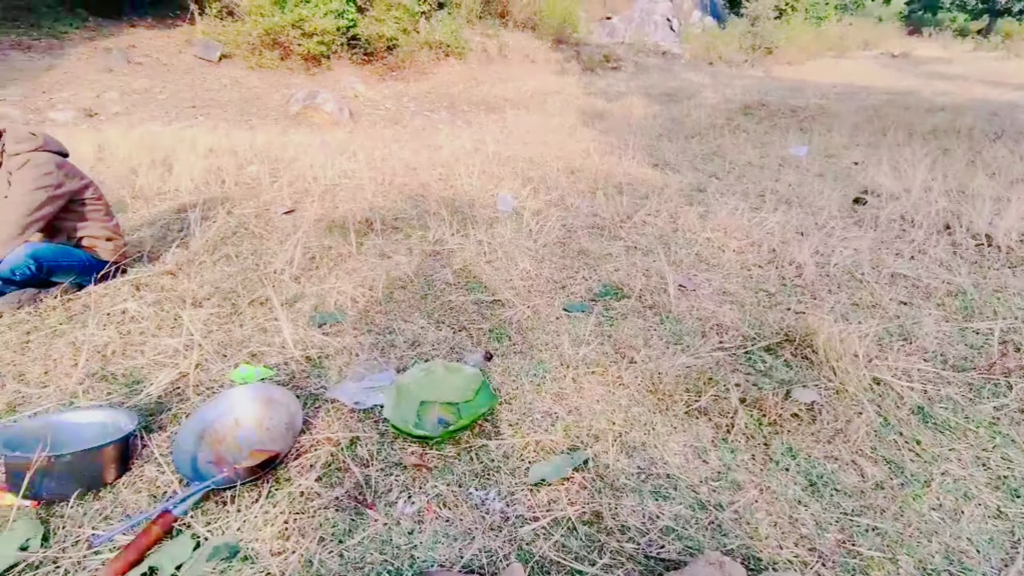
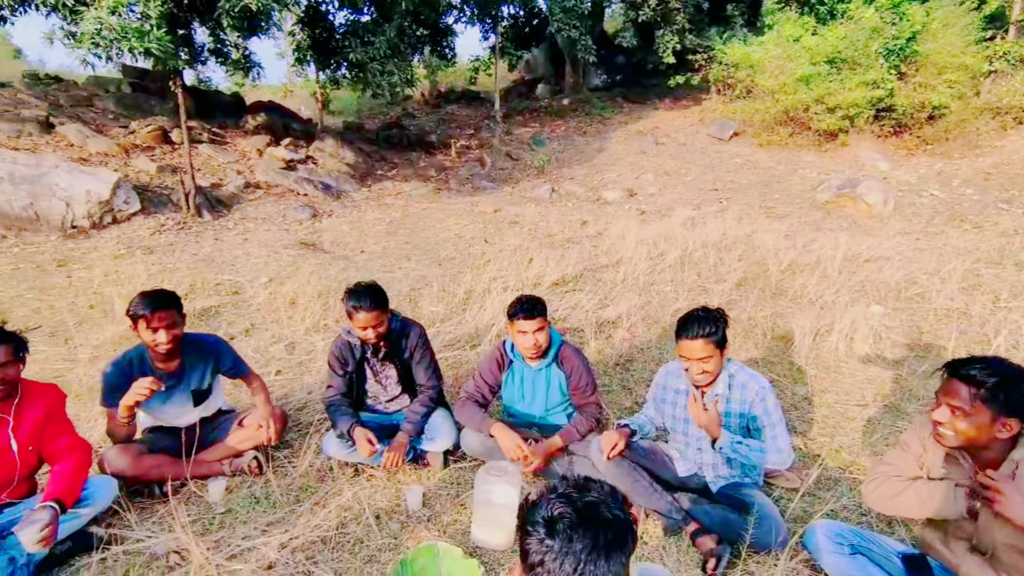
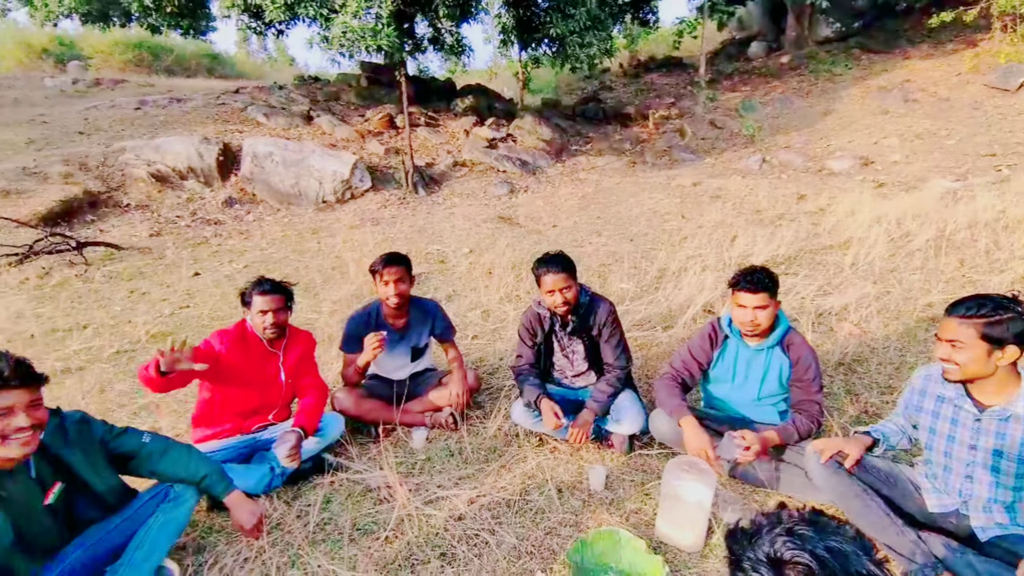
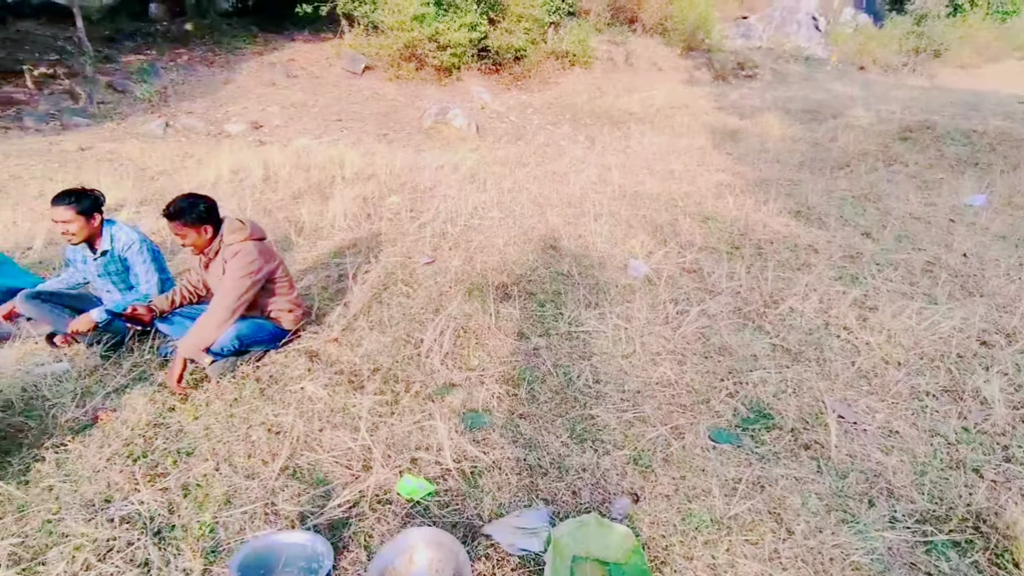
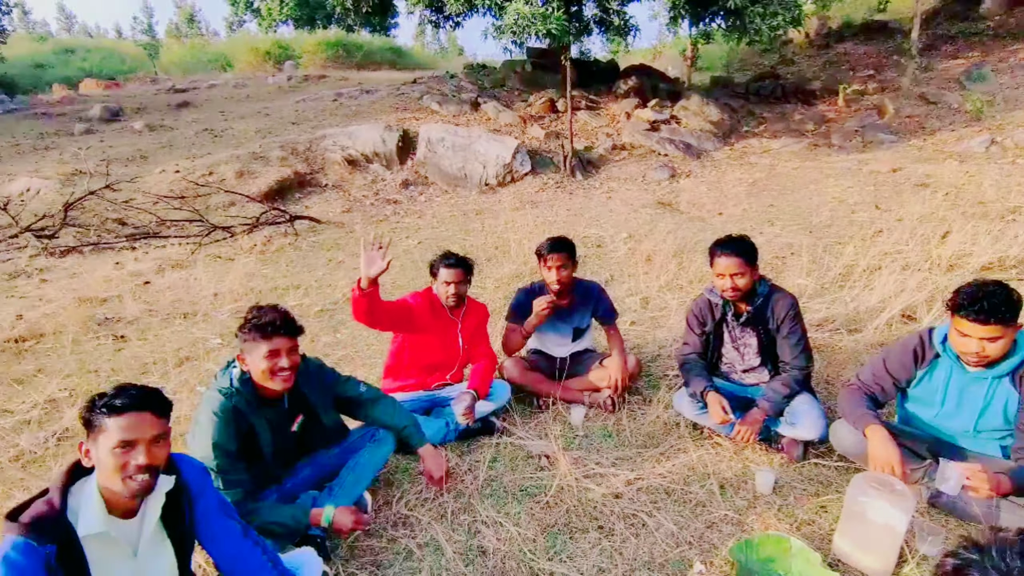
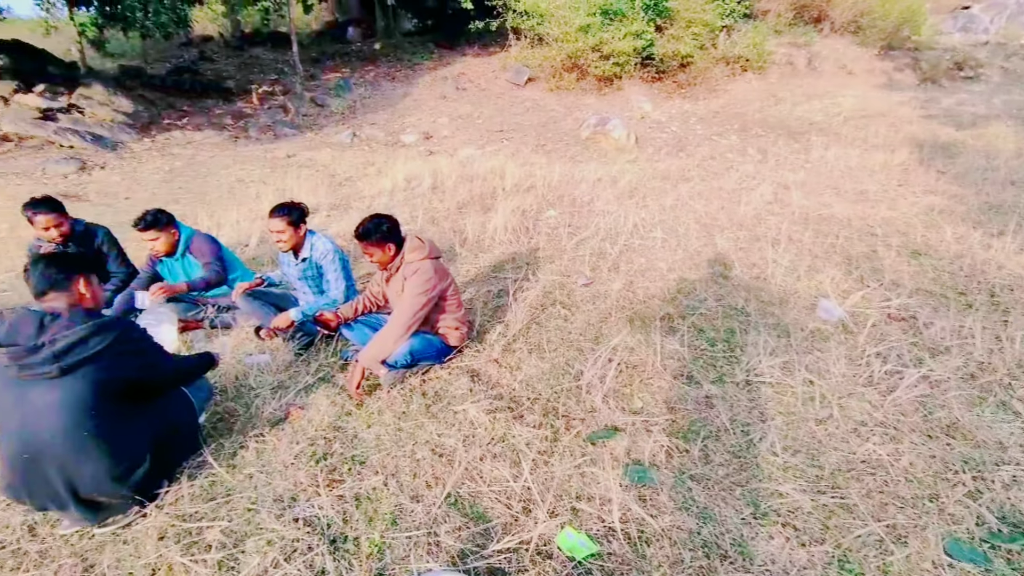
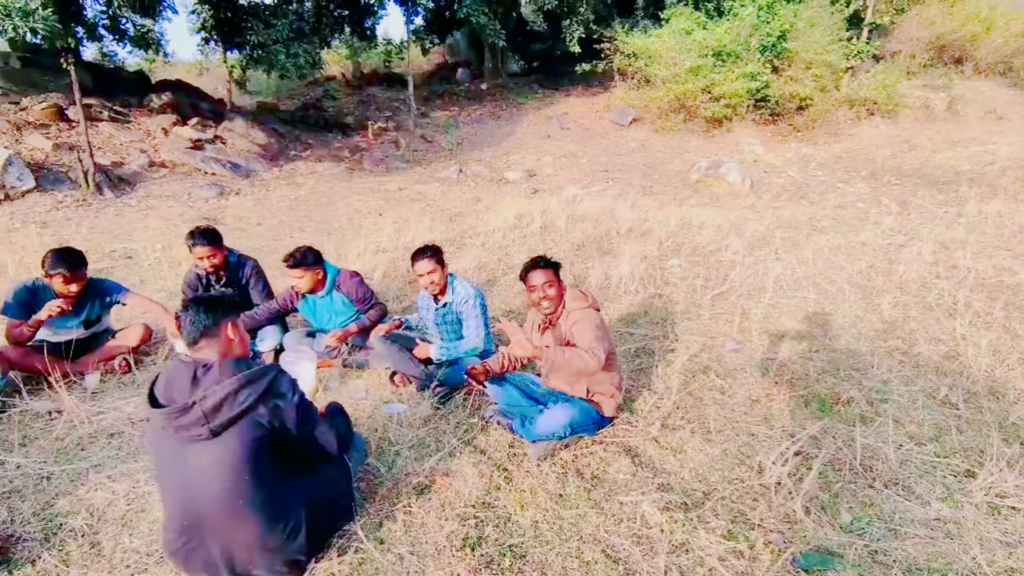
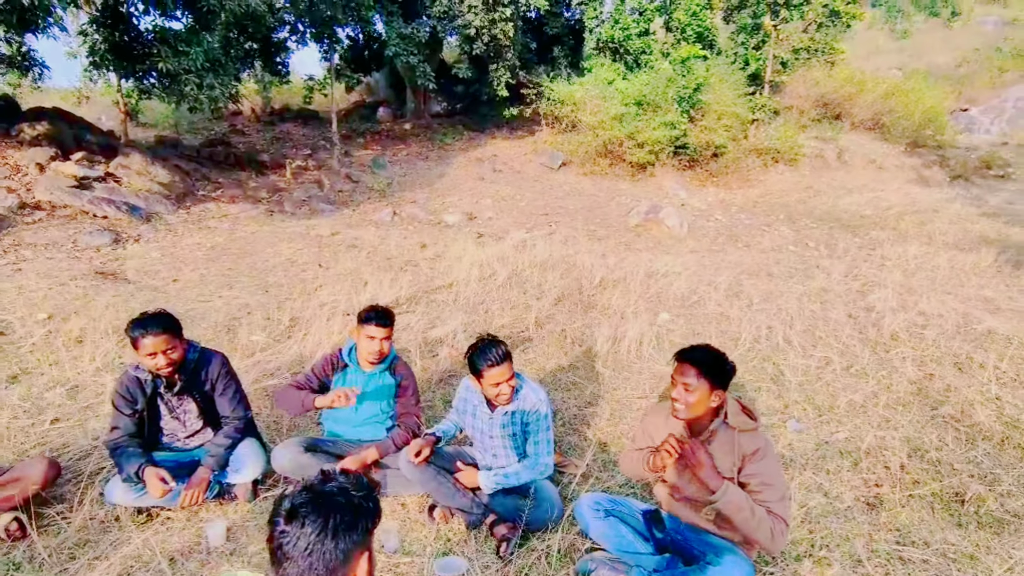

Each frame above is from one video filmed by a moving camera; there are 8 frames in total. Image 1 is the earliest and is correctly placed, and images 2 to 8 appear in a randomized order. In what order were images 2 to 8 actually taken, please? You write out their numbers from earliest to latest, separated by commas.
4, 6, 7, 8, 2, 3, 5
